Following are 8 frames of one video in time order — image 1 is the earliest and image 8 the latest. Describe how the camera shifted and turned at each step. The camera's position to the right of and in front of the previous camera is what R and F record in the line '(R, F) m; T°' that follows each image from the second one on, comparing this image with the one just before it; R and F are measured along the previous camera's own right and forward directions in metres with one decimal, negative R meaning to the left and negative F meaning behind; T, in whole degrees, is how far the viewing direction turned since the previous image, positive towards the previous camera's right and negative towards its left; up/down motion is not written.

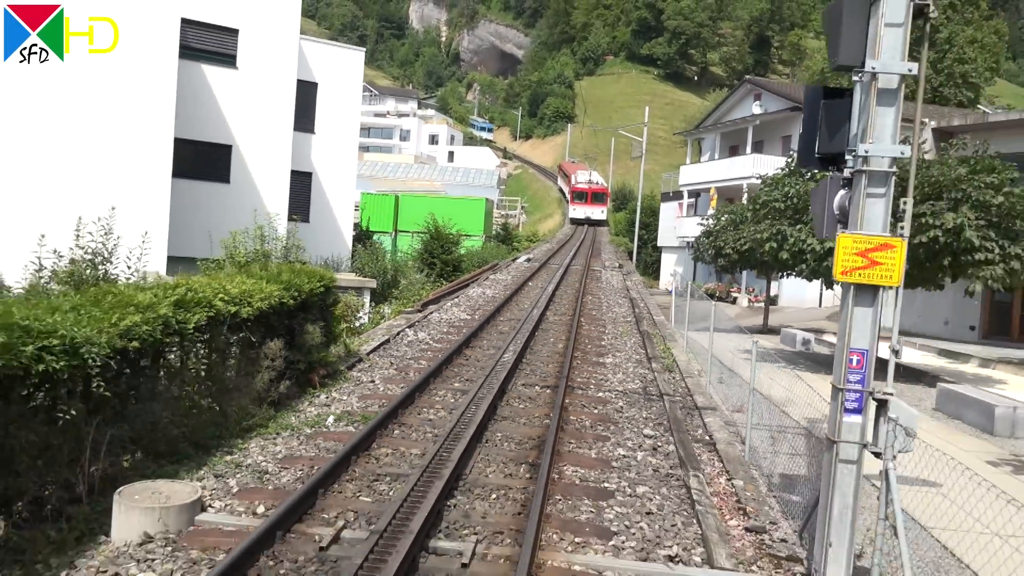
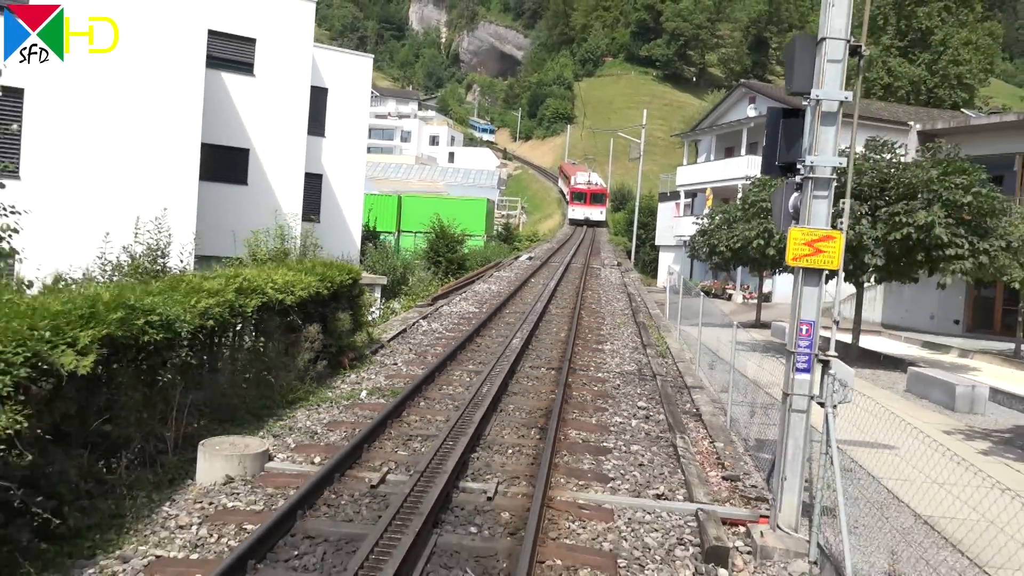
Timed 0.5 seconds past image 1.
(-0.1, -1.1) m; 0°
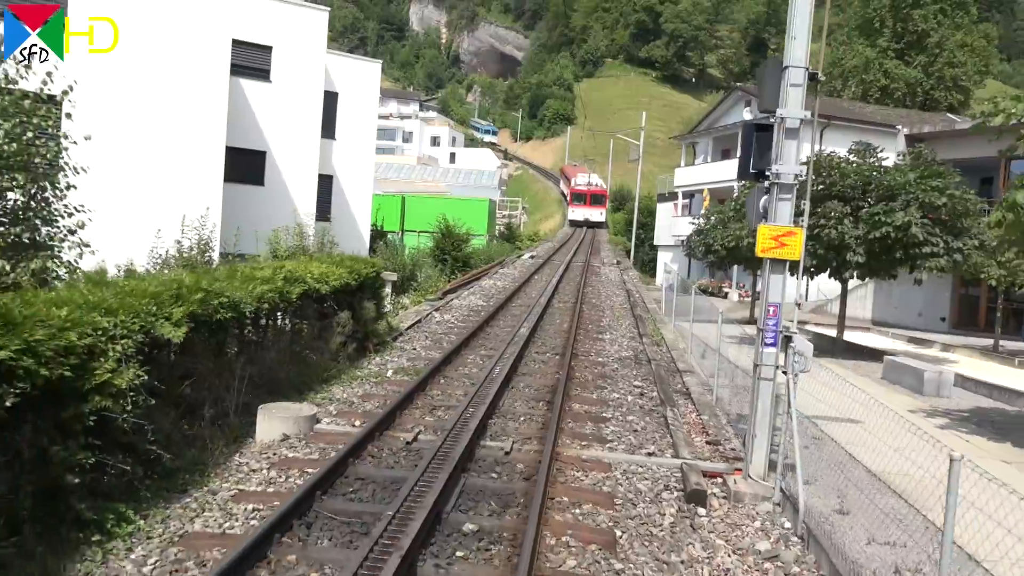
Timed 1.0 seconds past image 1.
(-0.1, -1.1) m; 0°
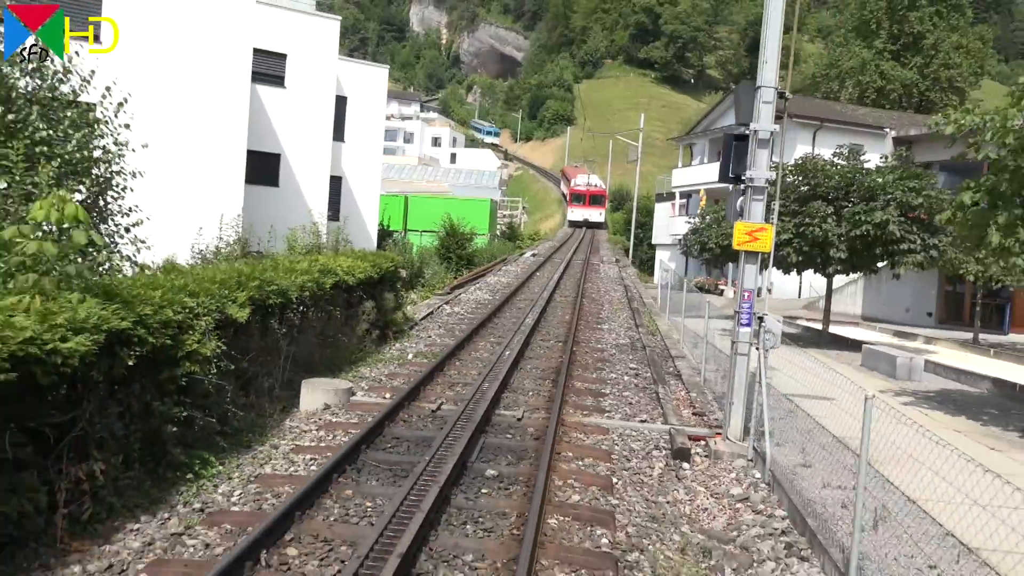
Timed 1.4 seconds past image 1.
(-0.1, -1.2) m; 0°
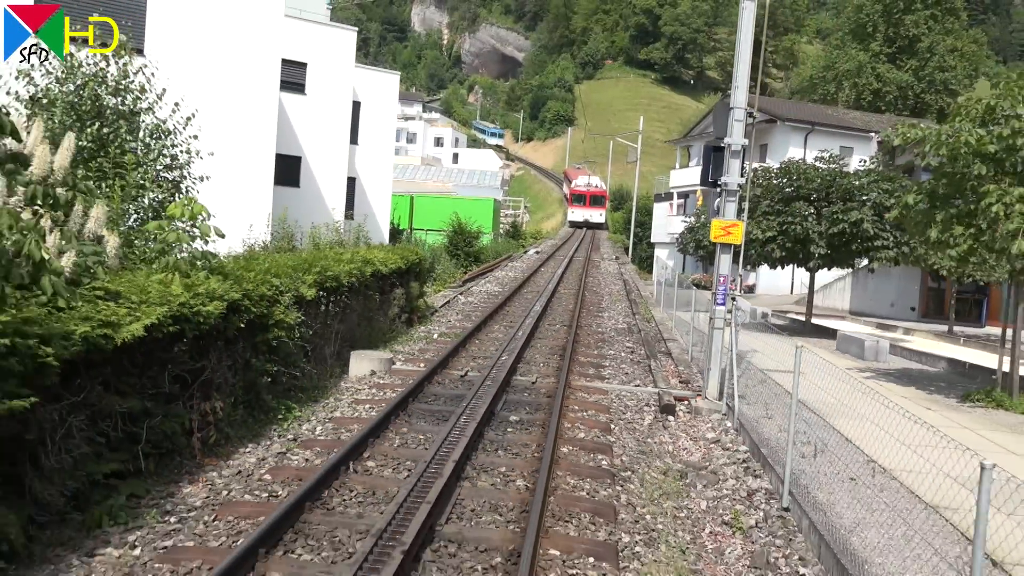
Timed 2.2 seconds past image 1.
(-0.1, -1.7) m; 0°
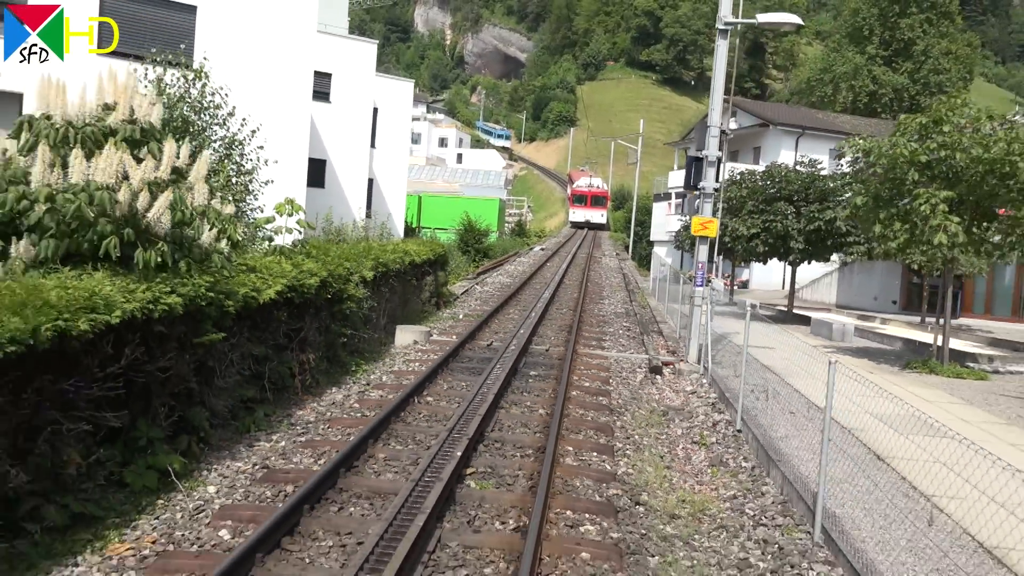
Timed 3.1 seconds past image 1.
(-0.2, -2.3) m; 0°
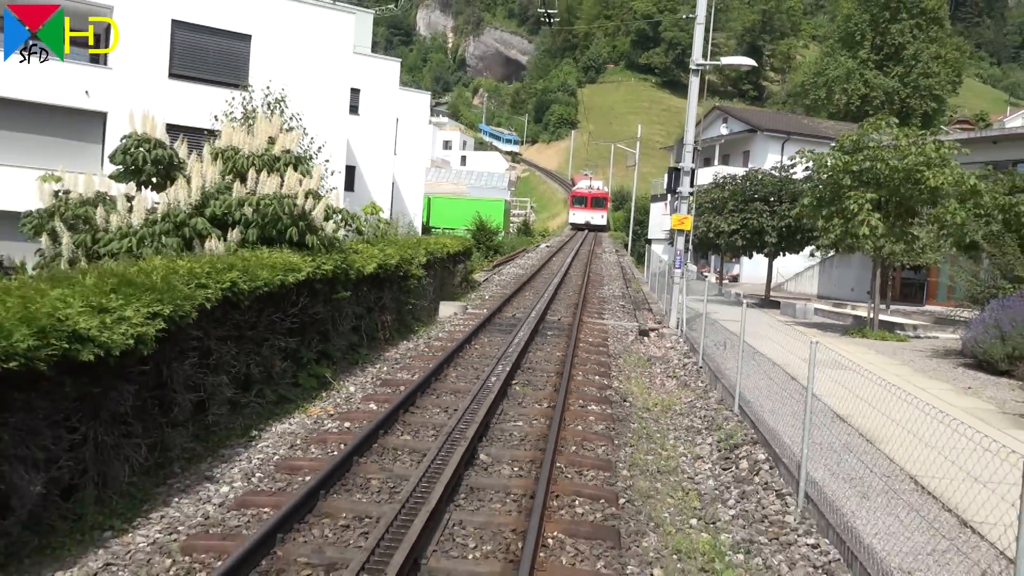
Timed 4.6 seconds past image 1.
(-0.3, -3.5) m; 0°
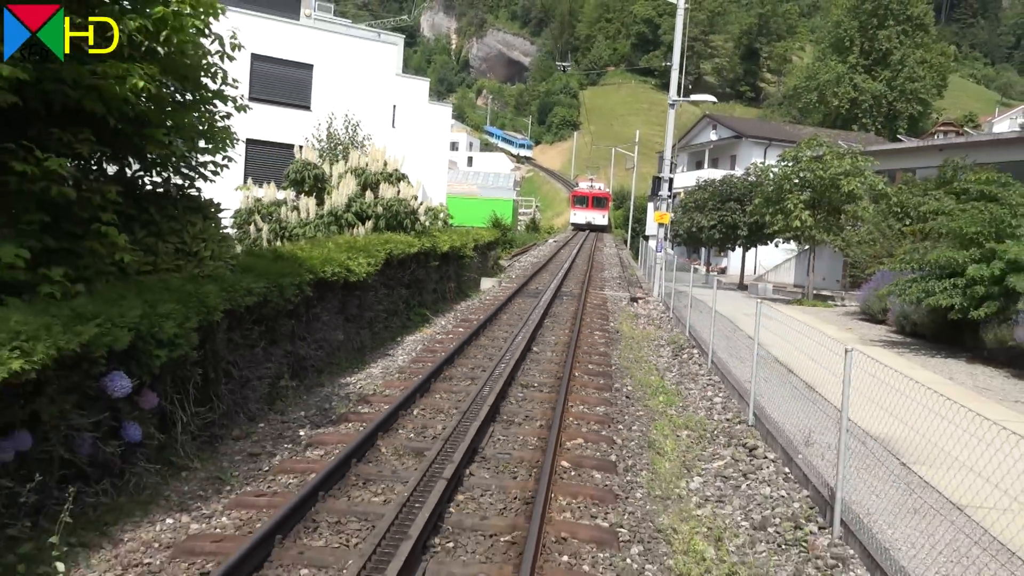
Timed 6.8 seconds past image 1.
(-0.4, -5.5) m; 0°
